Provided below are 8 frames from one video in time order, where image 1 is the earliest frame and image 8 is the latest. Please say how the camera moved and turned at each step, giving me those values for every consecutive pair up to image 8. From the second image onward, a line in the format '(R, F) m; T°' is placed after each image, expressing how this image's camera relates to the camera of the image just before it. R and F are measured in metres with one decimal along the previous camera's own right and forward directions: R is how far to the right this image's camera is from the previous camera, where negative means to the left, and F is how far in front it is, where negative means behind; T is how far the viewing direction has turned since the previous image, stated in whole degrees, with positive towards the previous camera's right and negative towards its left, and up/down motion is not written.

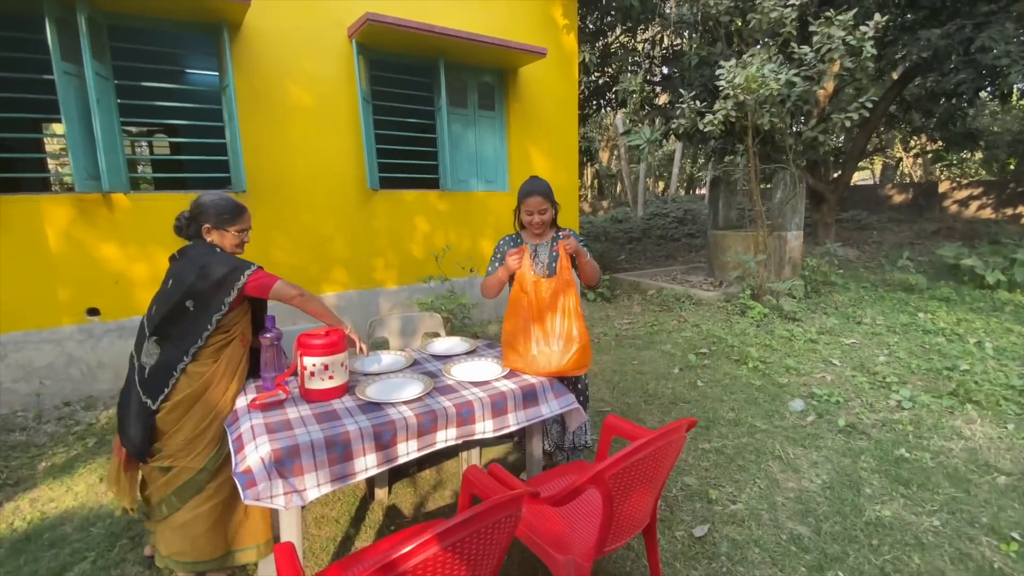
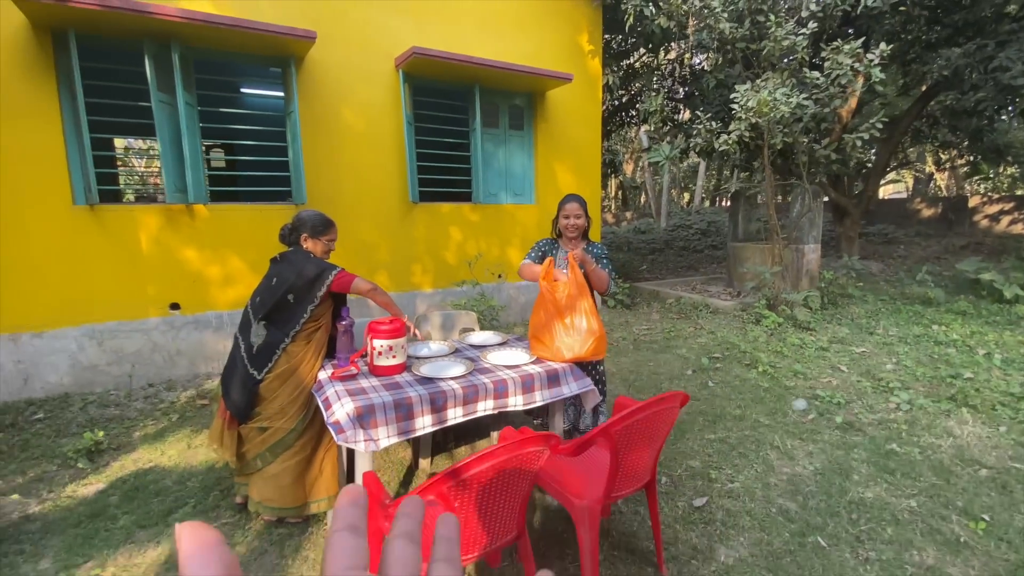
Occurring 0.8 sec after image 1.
(0.0, -0.4) m; -3°
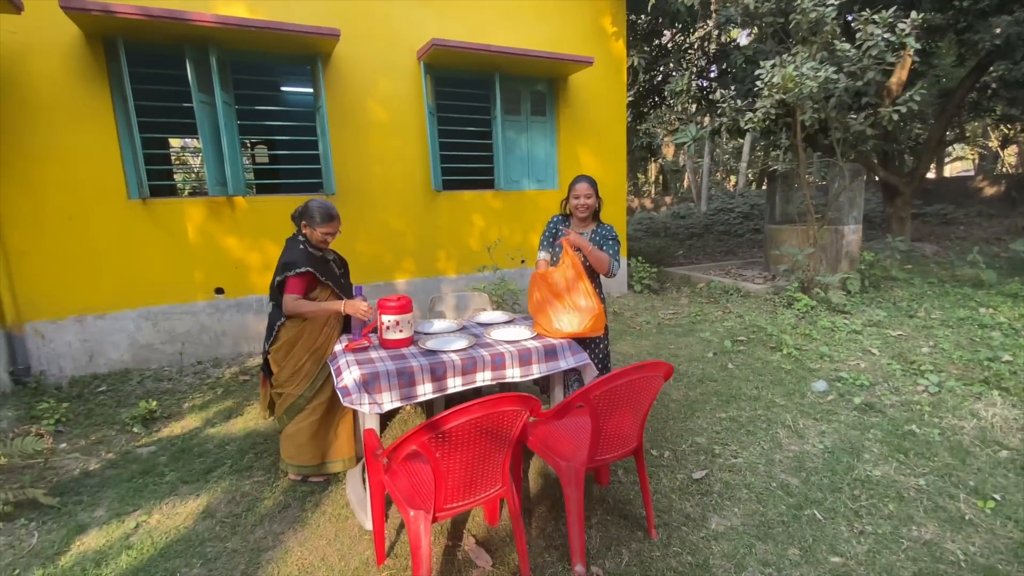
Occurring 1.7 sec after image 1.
(+0.2, -0.1) m; -5°
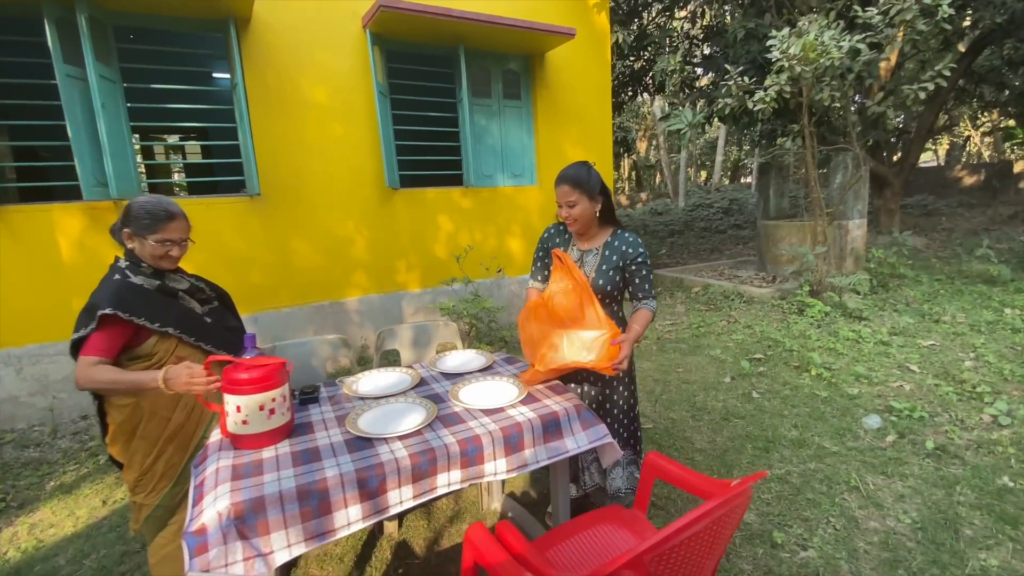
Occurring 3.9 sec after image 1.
(0.0, +0.9) m; +3°
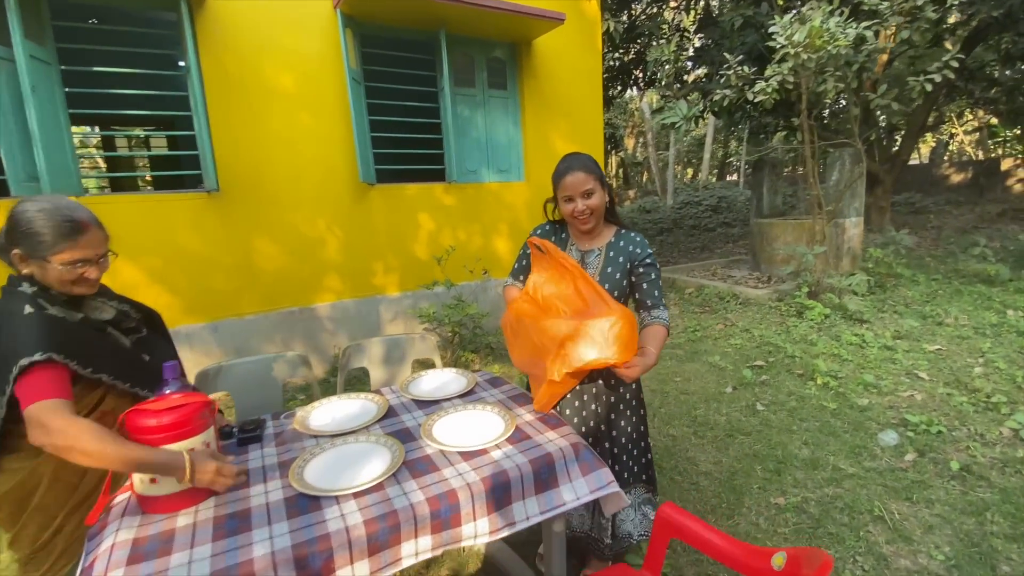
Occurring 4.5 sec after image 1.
(0.0, +0.3) m; +1°
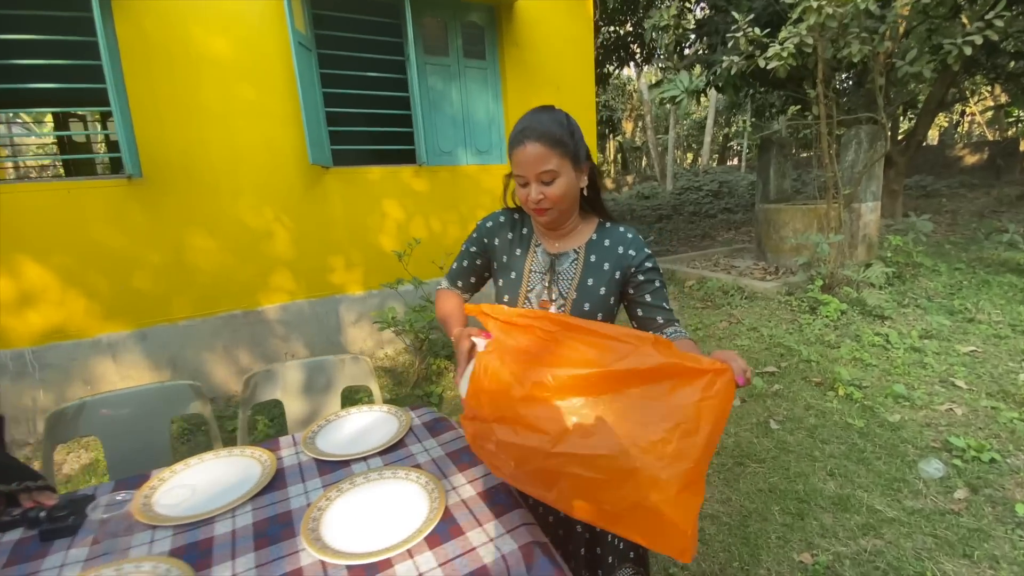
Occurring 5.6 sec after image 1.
(+0.2, +0.5) m; 0°
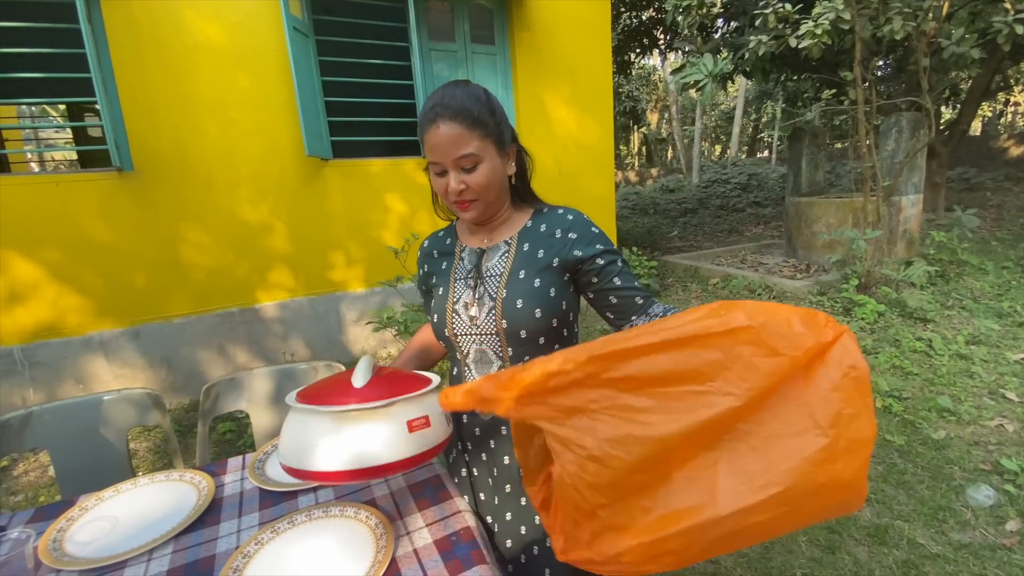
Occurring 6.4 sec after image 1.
(+0.1, +0.2) m; -3°
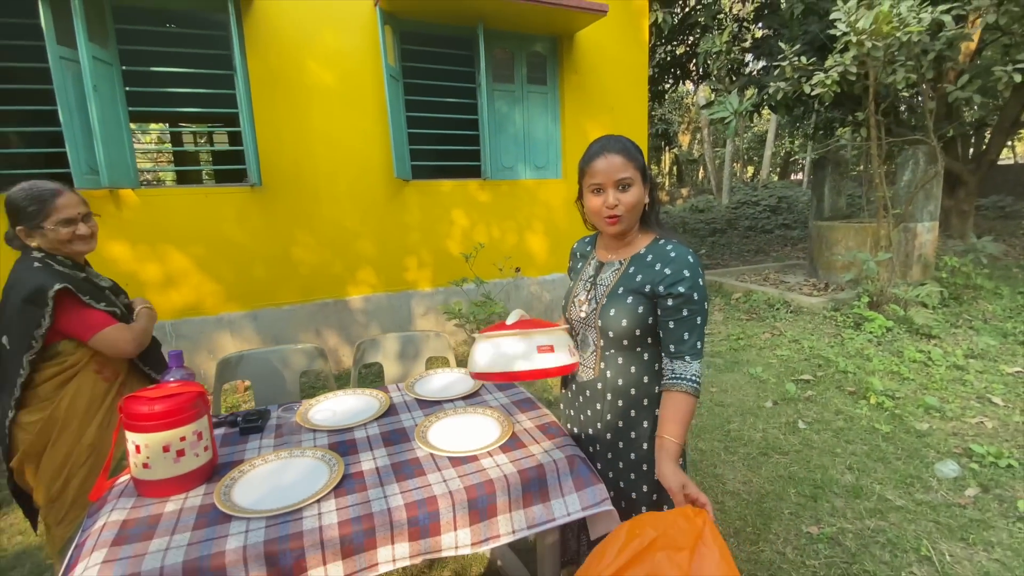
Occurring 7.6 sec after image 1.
(-0.2, -0.6) m; -3°
